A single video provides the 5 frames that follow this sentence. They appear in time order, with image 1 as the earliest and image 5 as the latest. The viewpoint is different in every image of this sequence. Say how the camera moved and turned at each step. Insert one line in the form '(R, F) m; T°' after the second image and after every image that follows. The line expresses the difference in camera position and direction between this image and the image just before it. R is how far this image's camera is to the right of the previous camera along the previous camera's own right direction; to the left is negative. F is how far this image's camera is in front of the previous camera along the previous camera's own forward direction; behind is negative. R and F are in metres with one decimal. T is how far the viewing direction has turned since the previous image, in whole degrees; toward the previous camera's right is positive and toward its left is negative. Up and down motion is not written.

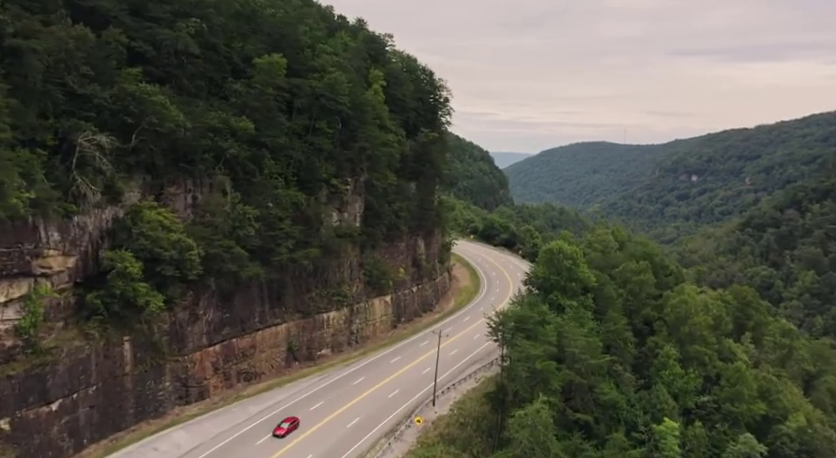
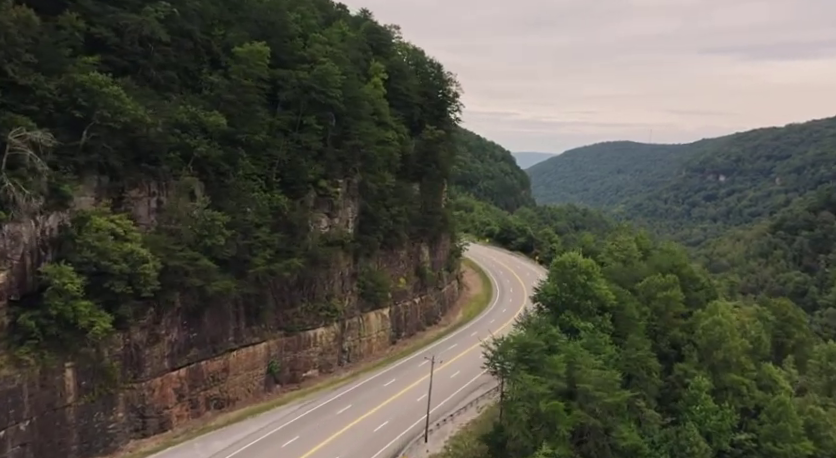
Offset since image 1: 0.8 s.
(+1.5, +5.0) m; -2°
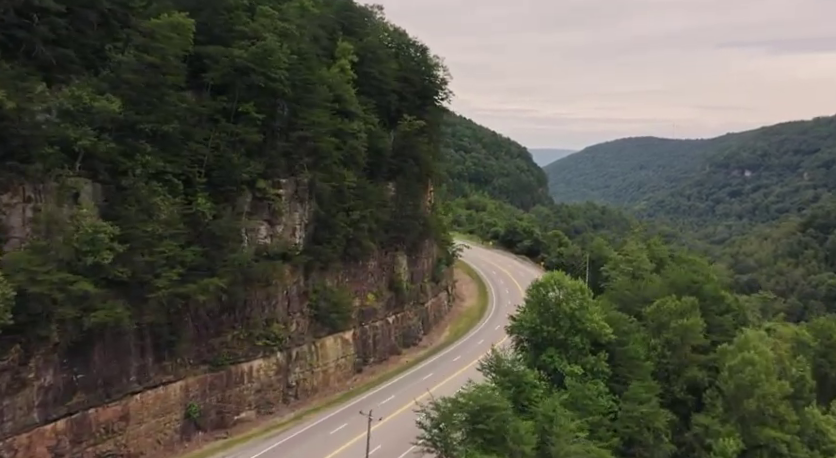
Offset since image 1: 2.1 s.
(+3.2, +7.8) m; -2°
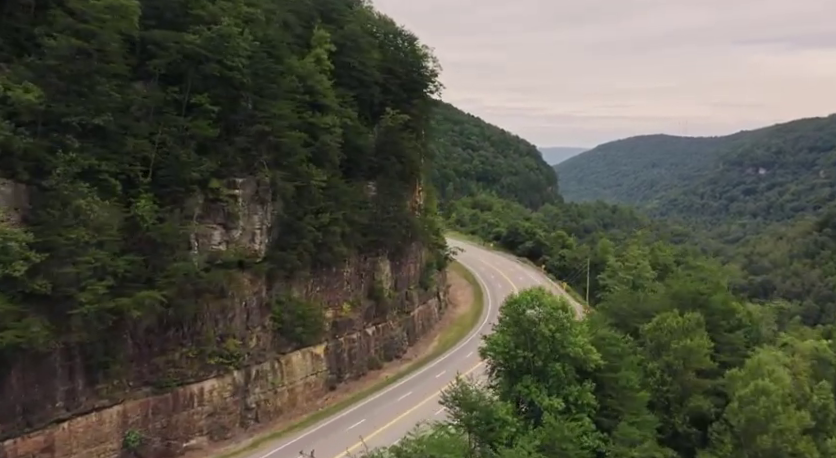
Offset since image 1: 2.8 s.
(+1.8, +3.8) m; -1°
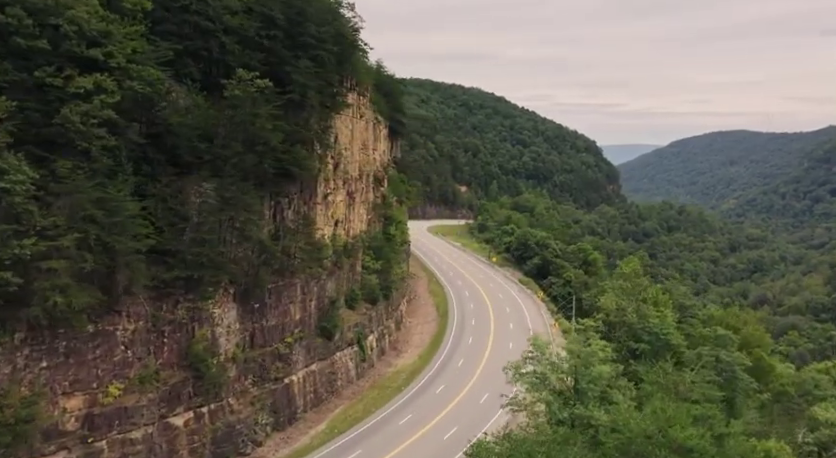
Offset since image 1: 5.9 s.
(+8.6, +16.6) m; -6°
